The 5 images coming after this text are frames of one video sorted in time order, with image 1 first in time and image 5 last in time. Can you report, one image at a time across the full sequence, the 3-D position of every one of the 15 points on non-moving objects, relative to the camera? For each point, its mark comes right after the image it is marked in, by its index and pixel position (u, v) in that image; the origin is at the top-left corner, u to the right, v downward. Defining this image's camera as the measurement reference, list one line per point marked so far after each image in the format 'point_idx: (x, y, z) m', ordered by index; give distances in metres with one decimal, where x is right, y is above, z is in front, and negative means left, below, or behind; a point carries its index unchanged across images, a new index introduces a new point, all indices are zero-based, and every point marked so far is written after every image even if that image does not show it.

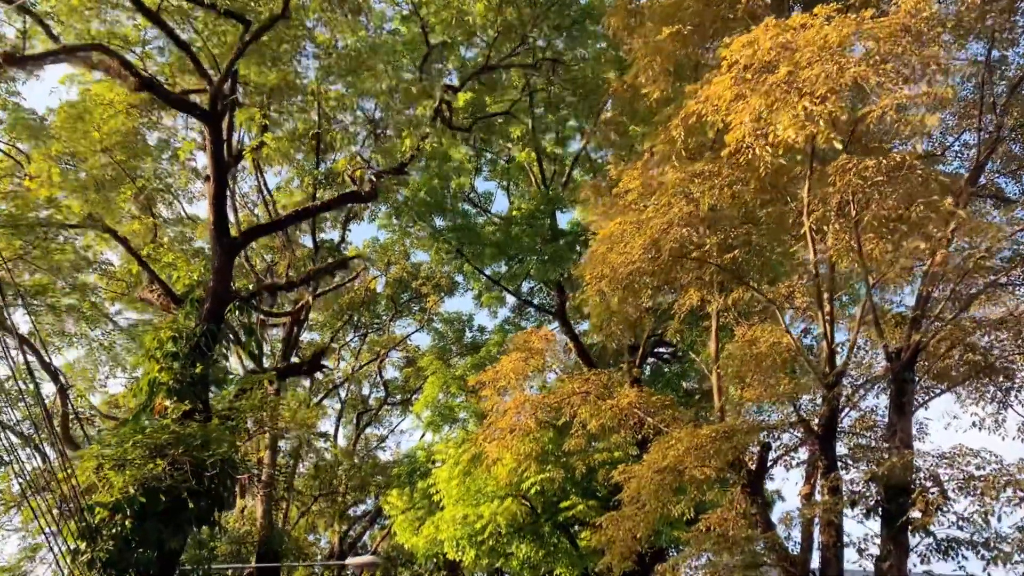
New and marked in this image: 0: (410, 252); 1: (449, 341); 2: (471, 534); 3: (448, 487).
0: (-2.2, +0.7, +18.4) m
1: (-1.4, -1.2, +19.0) m
2: (-0.5, -3.1, +11.1) m
3: (-0.8, -2.7, +11.6) m
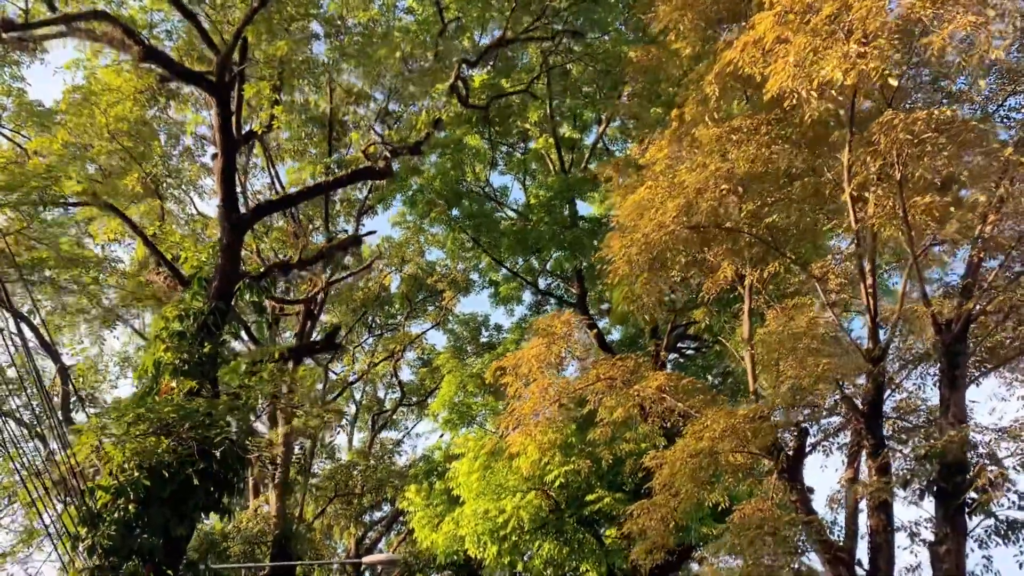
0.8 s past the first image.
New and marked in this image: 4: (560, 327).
0: (-1.8, +0.8, +18.0) m
1: (-1.0, -1.2, +18.6) m
2: (-0.2, -2.9, +10.7) m
3: (-0.6, -2.5, +11.2) m
4: (+0.6, -0.4, +10.1) m
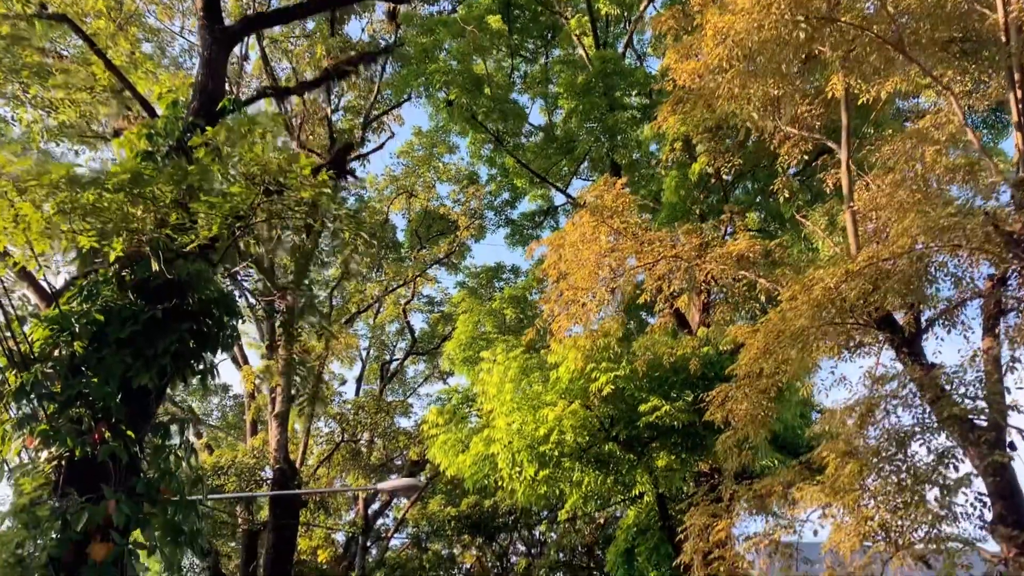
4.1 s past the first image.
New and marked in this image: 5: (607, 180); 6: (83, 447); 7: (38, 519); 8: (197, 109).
0: (-1.5, +2.1, +16.4) m
1: (-0.6, +0.1, +17.1) m
2: (+0.2, -1.7, +9.1) m
3: (-0.1, -1.2, +9.7) m
4: (+1.0, +0.9, +8.6) m
5: (+1.0, +1.1, +8.9) m
6: (-2.1, -0.8, +4.2) m
7: (-2.2, -1.1, +4.0) m
8: (-2.3, +1.2, +6.2) m
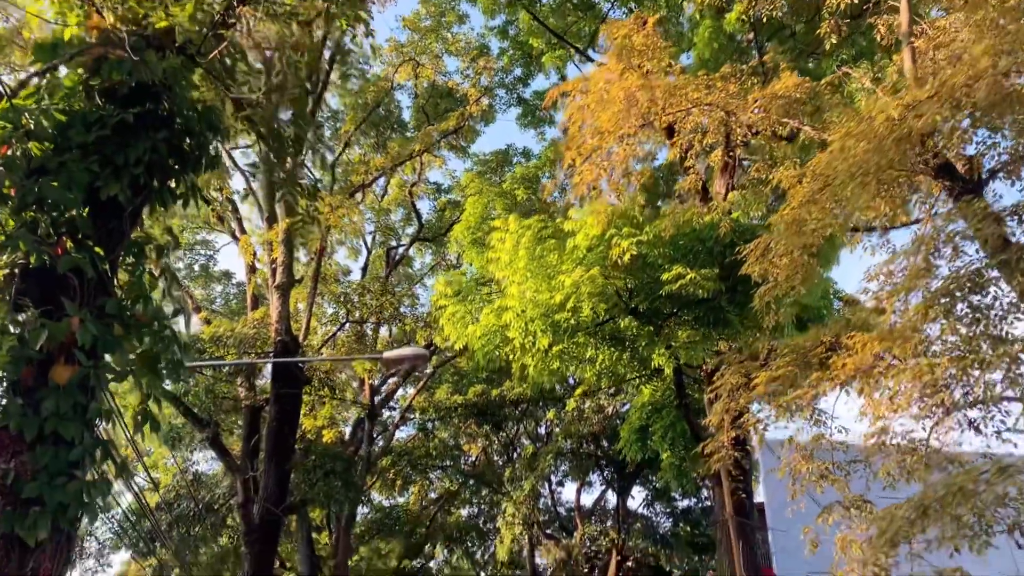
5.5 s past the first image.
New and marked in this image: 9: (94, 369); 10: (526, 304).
0: (-1.2, +4.3, +15.5) m
1: (-0.4, +2.4, +16.3) m
2: (+0.3, -0.3, +8.6) m
3: (0.0, +0.2, +9.1) m
4: (+1.2, +2.2, +7.8) m
5: (+1.1, +2.4, +8.1) m
6: (-2.0, +0.1, +3.6) m
7: (-2.1, -0.2, +3.4) m
8: (-2.2, +2.3, +5.5) m
9: (-1.7, -0.3, +3.6) m
10: (+0.1, -0.2, +8.7) m
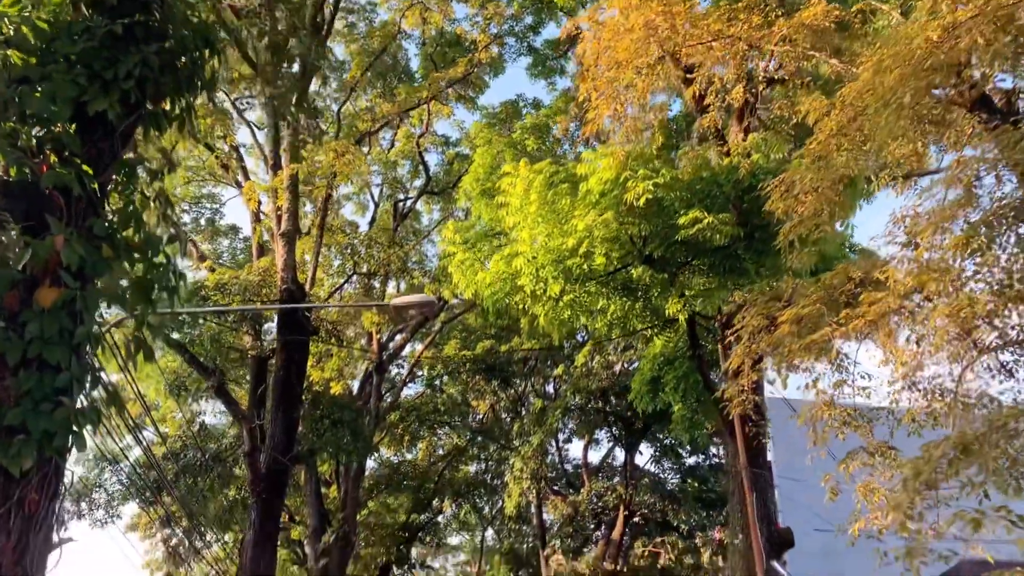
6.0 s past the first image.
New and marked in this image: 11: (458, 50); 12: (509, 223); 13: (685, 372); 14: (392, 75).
0: (-1.0, +5.1, +15.1) m
1: (-0.2, +3.2, +16.0) m
2: (+0.4, +0.3, +8.4) m
3: (+0.1, +0.8, +8.8) m
4: (+1.3, +2.7, +7.4) m
5: (+1.3, +2.9, +7.7) m
6: (-1.9, +0.5, +3.4) m
7: (-2.0, +0.1, +3.2) m
8: (-2.1, +2.7, +5.1) m
9: (-1.7, 0.0, +3.3) m
10: (+0.2, +0.4, +8.5) m
11: (-0.9, +4.3, +15.5) m
12: (0.0, +0.6, +9.1) m
13: (+1.9, -0.9, +9.7) m
14: (-2.0, +3.5, +14.2) m
